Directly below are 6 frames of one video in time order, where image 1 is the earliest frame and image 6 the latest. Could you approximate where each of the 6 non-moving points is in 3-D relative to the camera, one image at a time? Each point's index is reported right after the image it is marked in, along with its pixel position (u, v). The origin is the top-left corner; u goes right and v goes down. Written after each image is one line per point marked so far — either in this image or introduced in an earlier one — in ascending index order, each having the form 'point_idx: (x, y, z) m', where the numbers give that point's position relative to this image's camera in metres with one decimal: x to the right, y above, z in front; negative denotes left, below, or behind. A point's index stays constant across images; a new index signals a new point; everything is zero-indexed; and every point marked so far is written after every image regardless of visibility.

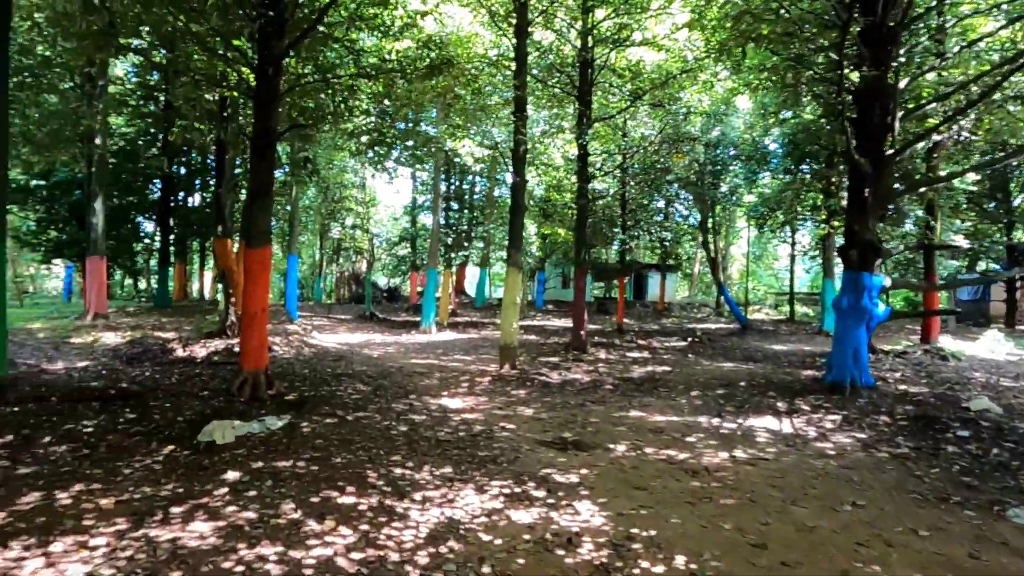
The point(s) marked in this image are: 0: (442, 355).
0: (-1.2, -1.2, +12.0) m
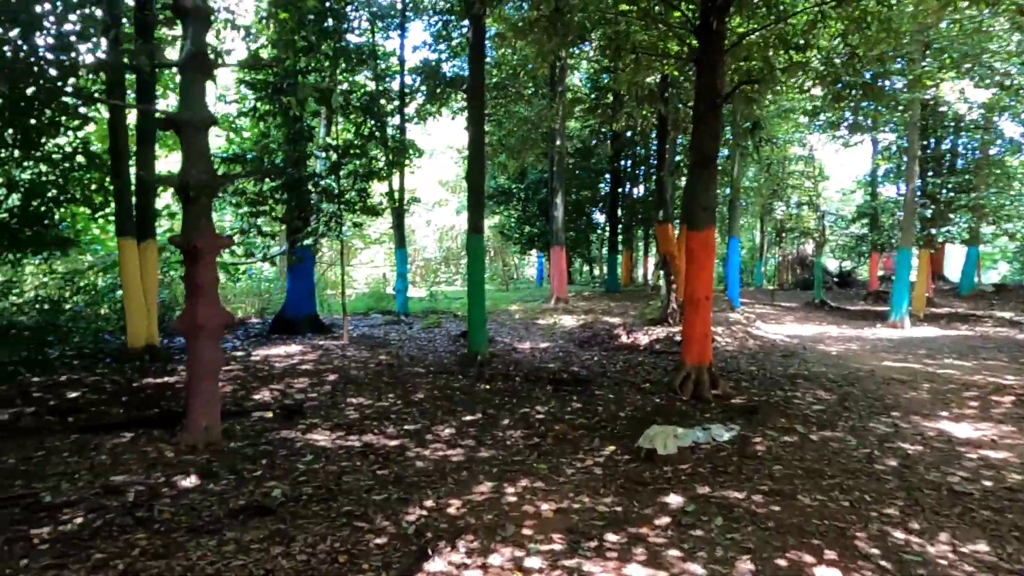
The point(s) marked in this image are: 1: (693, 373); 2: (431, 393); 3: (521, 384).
0: (+5.9, -1.0, +9.4) m
1: (+1.8, -0.8, +6.5) m
2: (-0.8, -1.1, +6.9) m
3: (+0.1, -1.1, +7.4) m
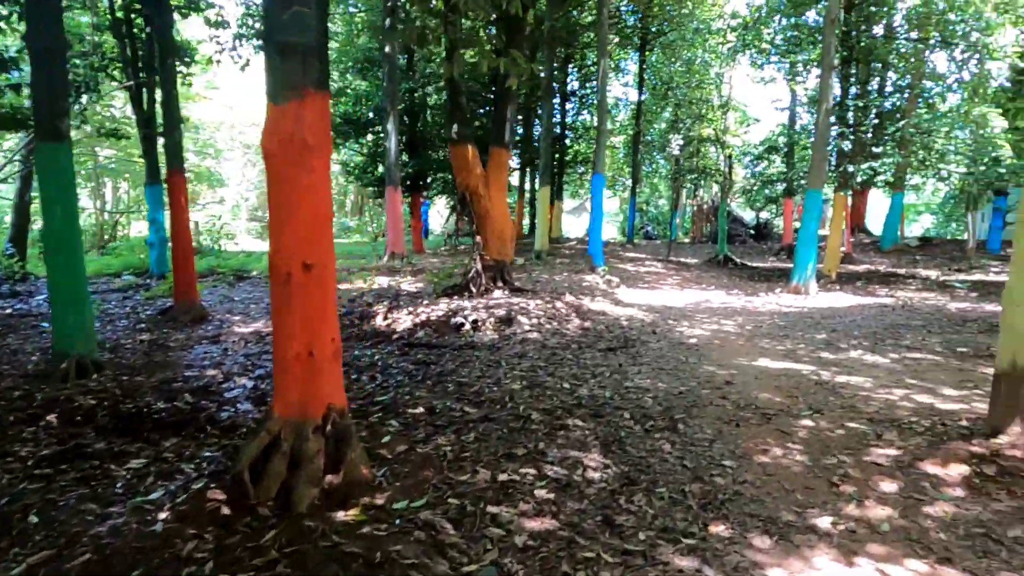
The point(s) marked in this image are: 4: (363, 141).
0: (+2.9, -0.6, +6.2) m
1: (-1.0, -0.6, +2.9) m
2: (-3.6, -0.9, +3.1) m
3: (-2.7, -0.8, +3.7) m
4: (-3.9, +3.9, +17.4) m
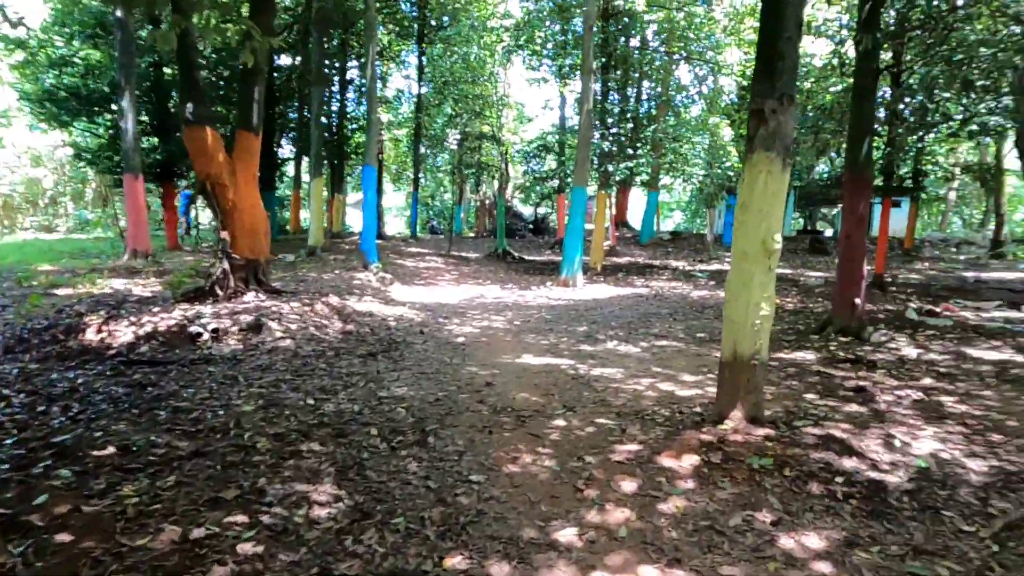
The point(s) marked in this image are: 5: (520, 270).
0: (+0.7, -0.5, +6.4) m
1: (-2.0, -0.7, +2.0) m
2: (-4.5, -1.0, +1.4) m
3: (-3.9, -0.9, +2.3) m
4: (-9.3, +3.8, +14.9) m
5: (+0.1, +0.4, +13.5) m
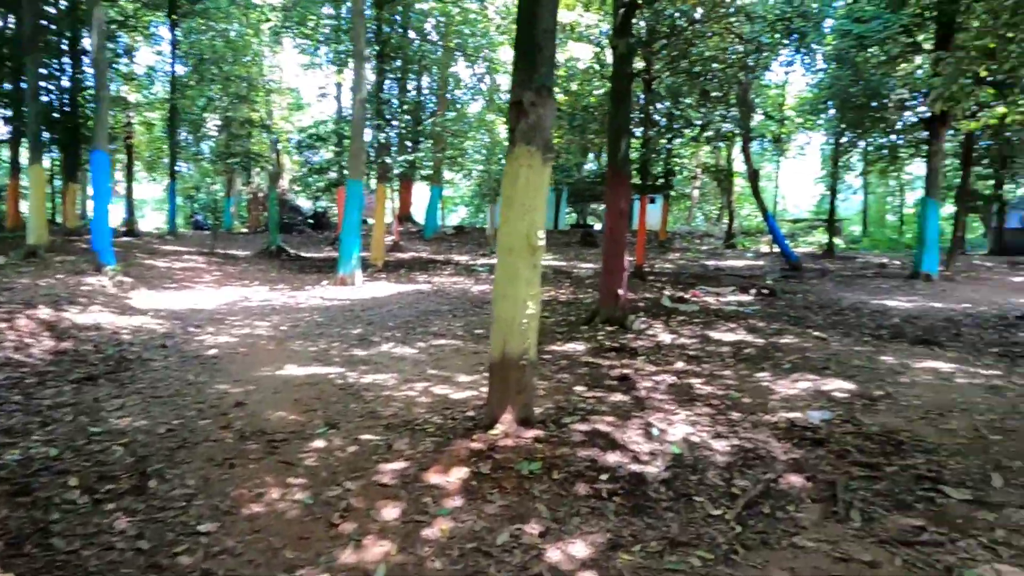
0: (-1.4, -0.5, +6.0) m
1: (-2.6, -0.8, +1.0) m
2: (-4.8, -1.2, -0.4) m
3: (-4.5, -1.1, +0.7) m
4: (-13.7, +3.5, +10.9) m
5: (-4.2, +0.4, +12.6) m
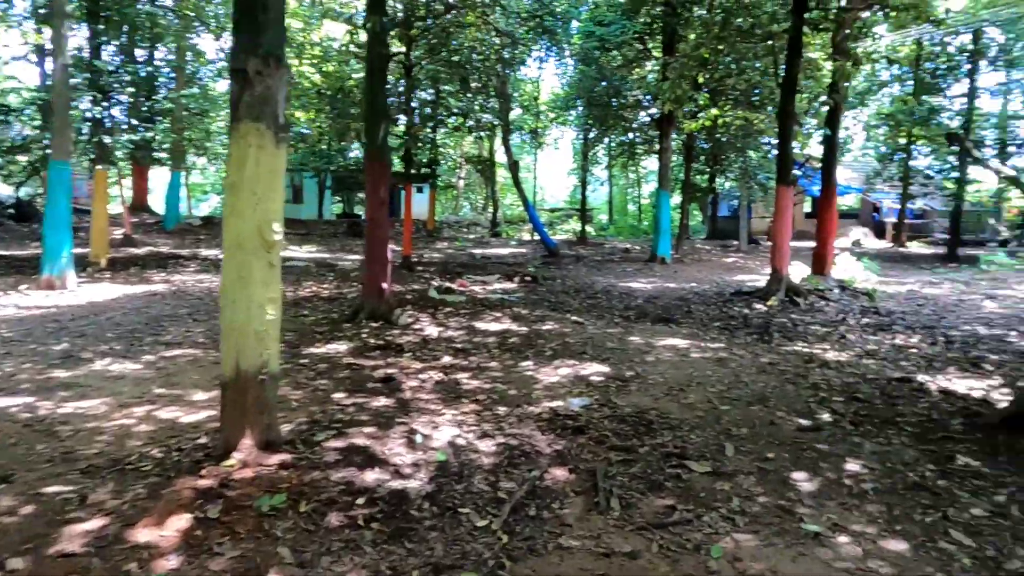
0: (-3.3, -0.6, +4.9) m
1: (-2.8, -0.9, -0.3) m
2: (-4.4, -1.4, -2.3) m
3: (-4.4, -1.3, -1.2) m
4: (-16.7, +3.0, +5.4) m
5: (-8.2, +0.3, +10.1) m
